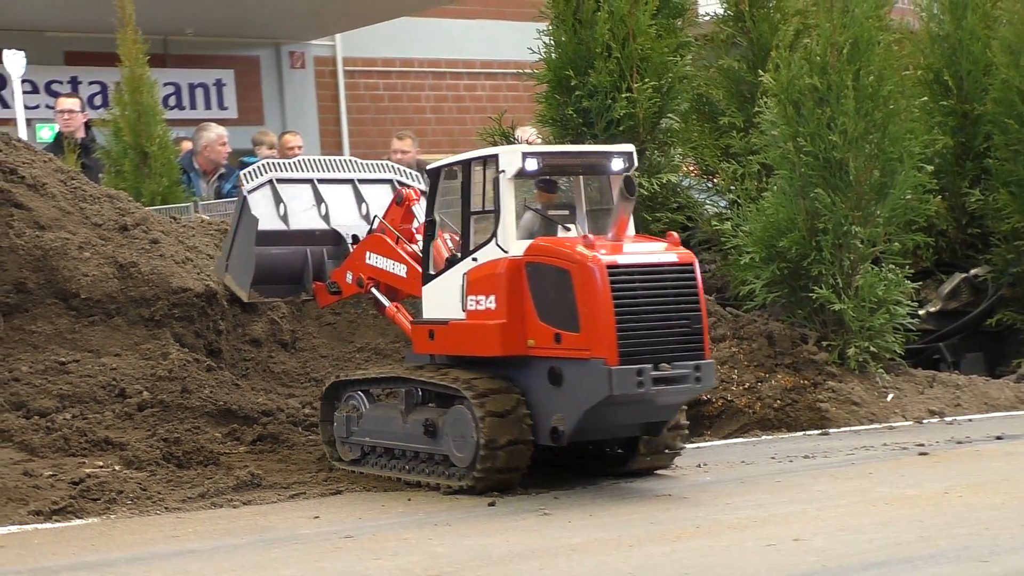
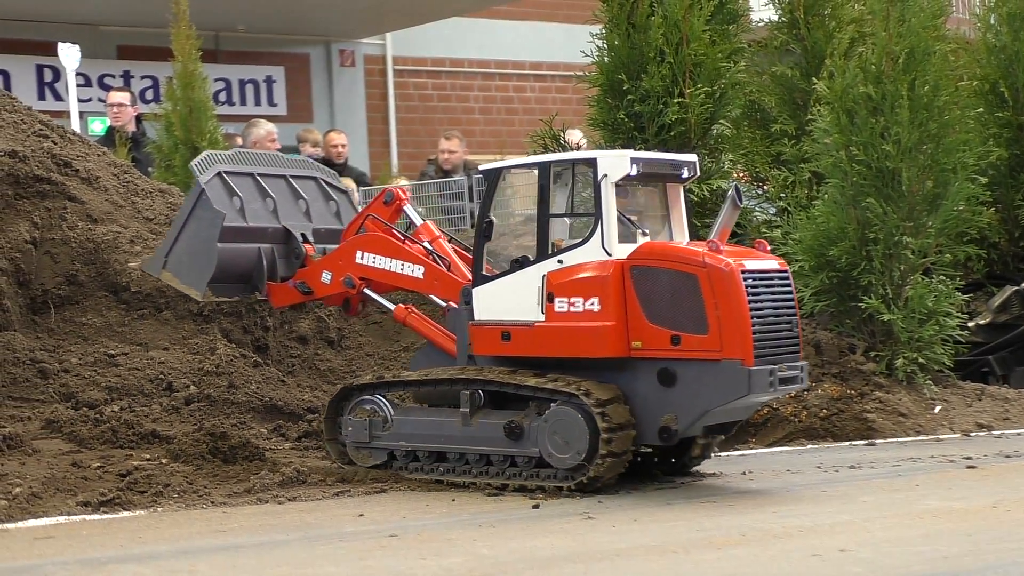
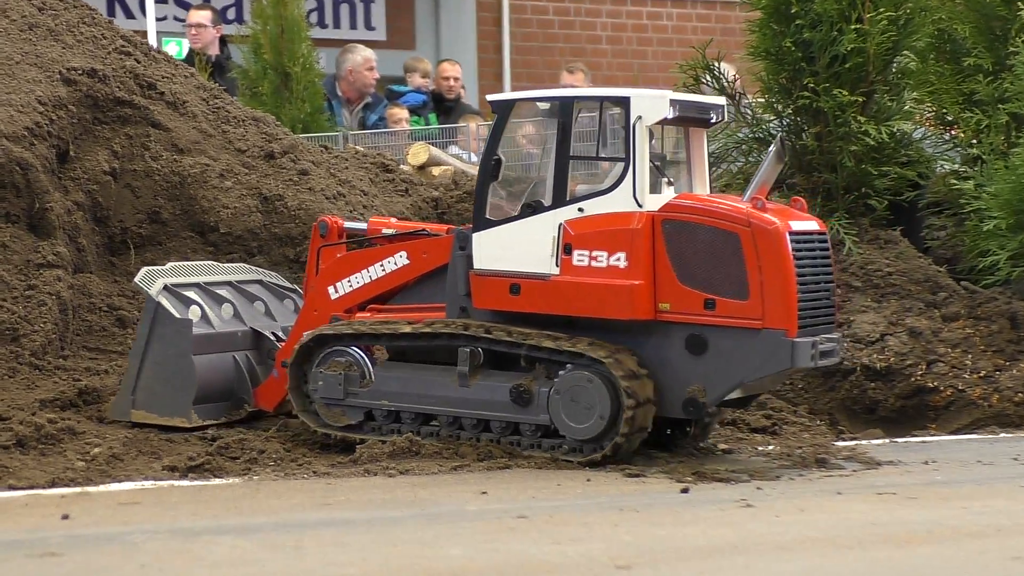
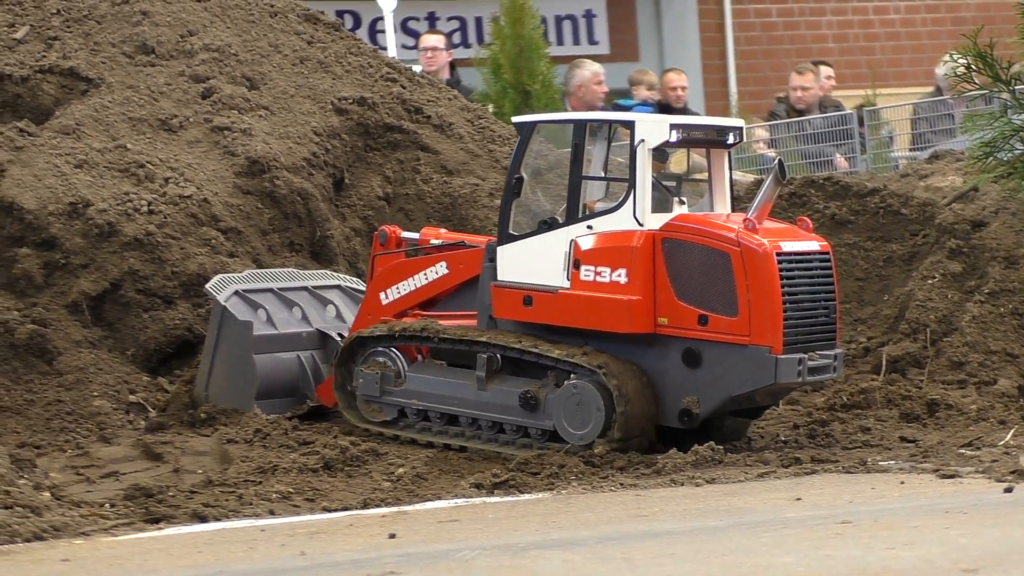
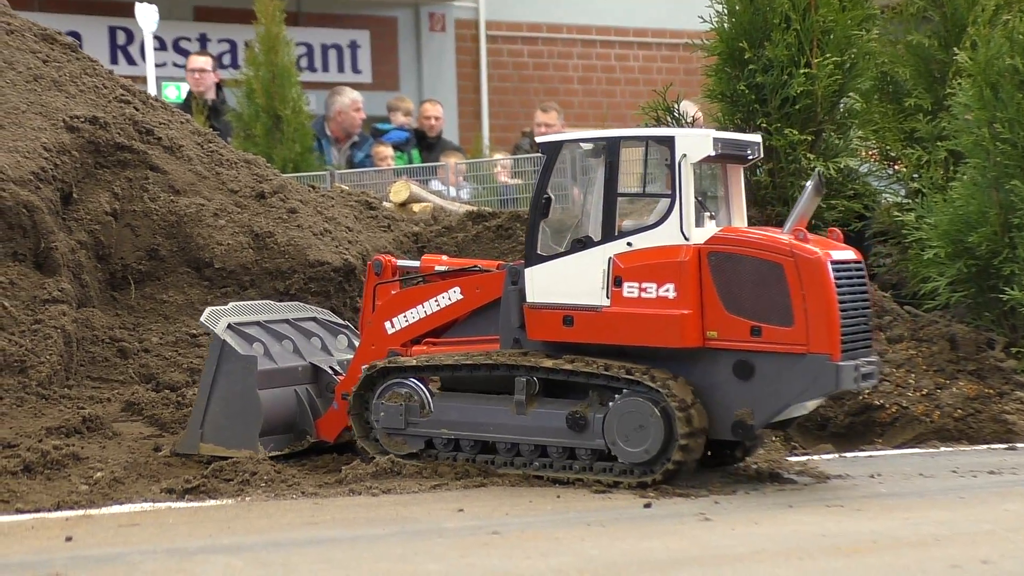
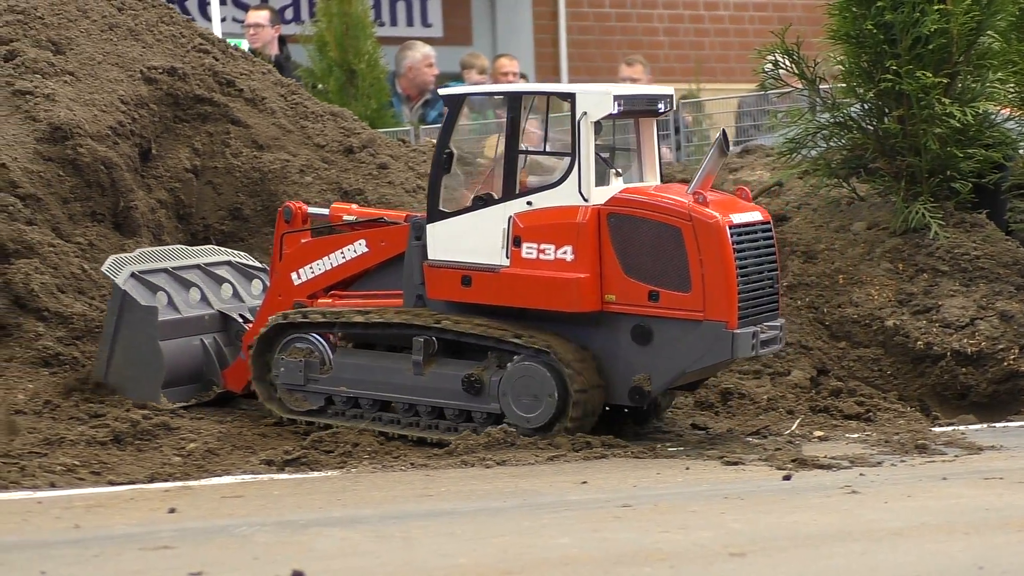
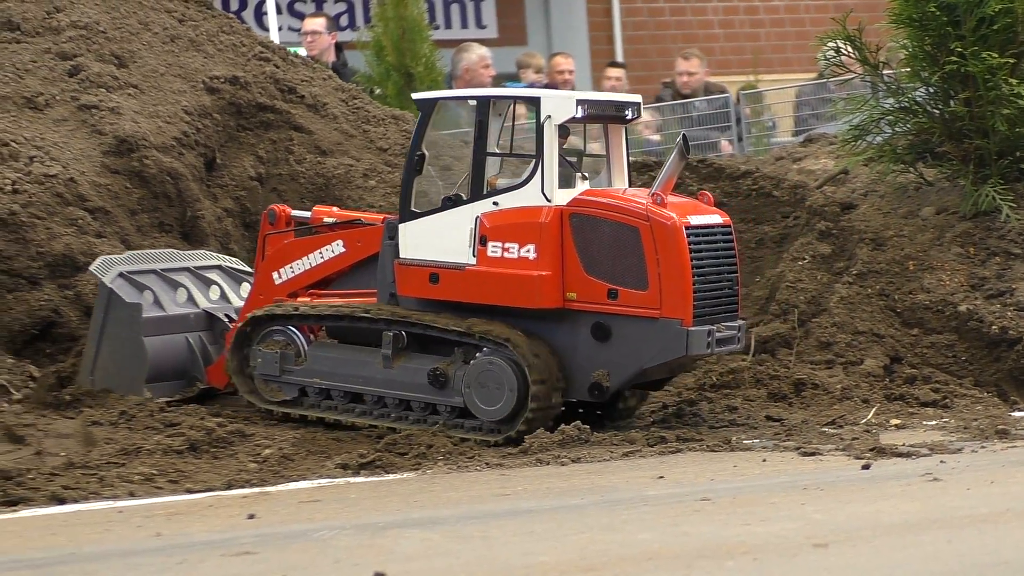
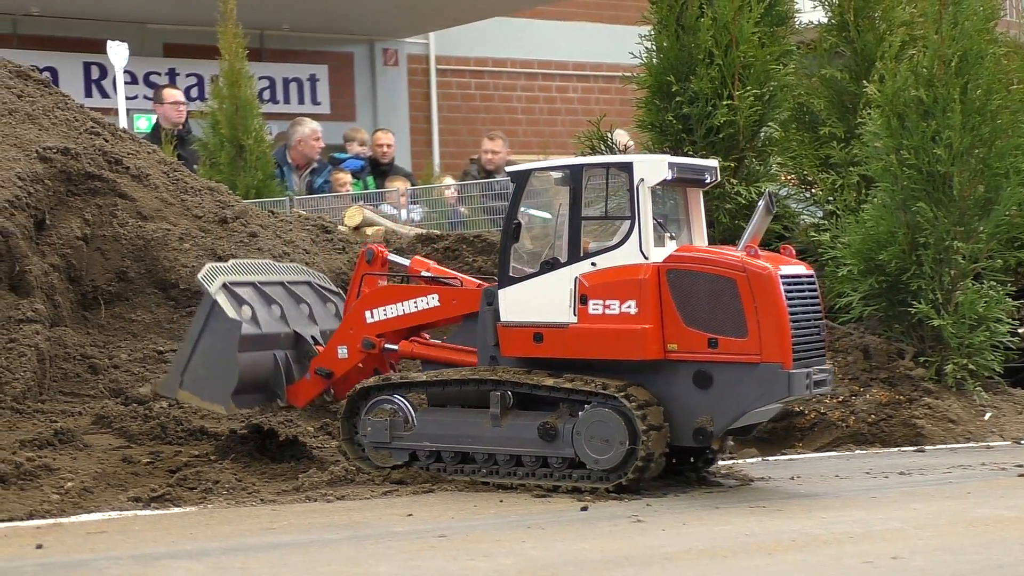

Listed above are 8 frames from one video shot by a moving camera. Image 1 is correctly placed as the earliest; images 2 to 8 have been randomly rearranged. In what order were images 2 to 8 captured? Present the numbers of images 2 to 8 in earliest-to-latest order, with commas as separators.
2, 8, 5, 3, 6, 7, 4
